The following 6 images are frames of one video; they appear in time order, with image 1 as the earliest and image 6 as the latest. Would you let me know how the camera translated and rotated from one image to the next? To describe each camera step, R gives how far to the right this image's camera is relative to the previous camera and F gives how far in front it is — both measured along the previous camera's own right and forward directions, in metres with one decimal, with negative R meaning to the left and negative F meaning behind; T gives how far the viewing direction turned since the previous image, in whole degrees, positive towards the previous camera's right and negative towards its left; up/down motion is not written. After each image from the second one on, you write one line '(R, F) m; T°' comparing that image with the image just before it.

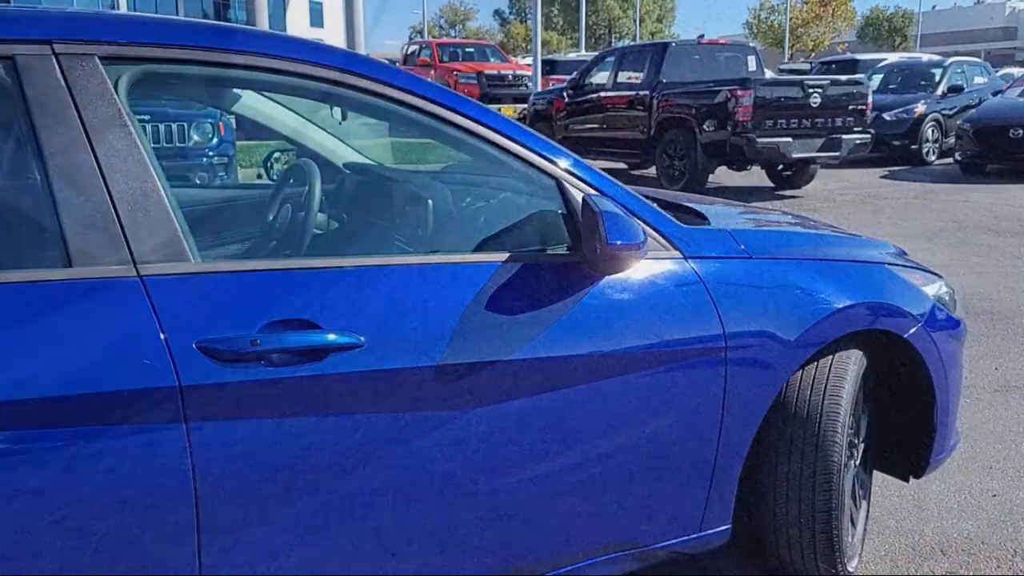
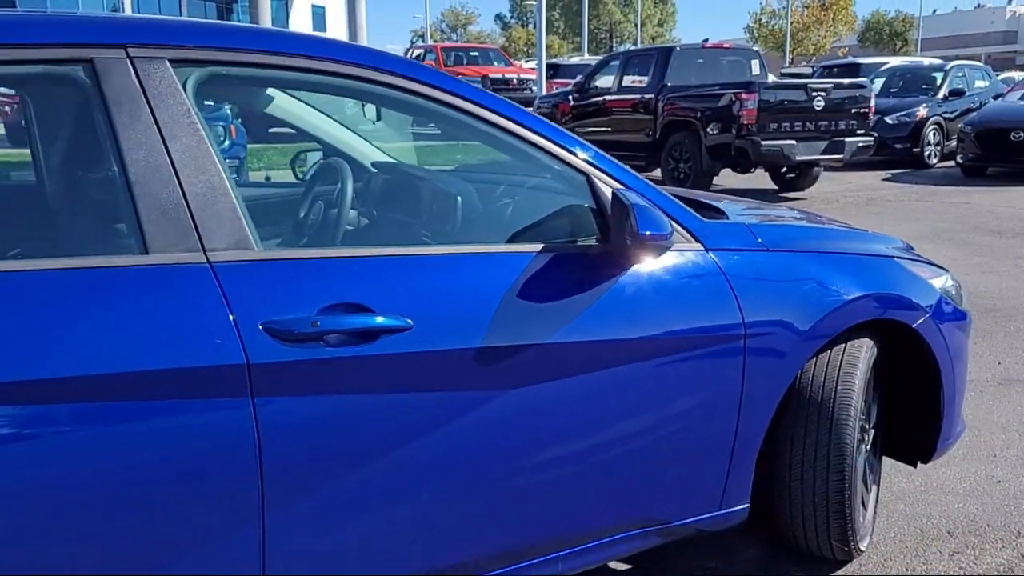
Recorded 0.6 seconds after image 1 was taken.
(-0.1, -0.1) m; 0°
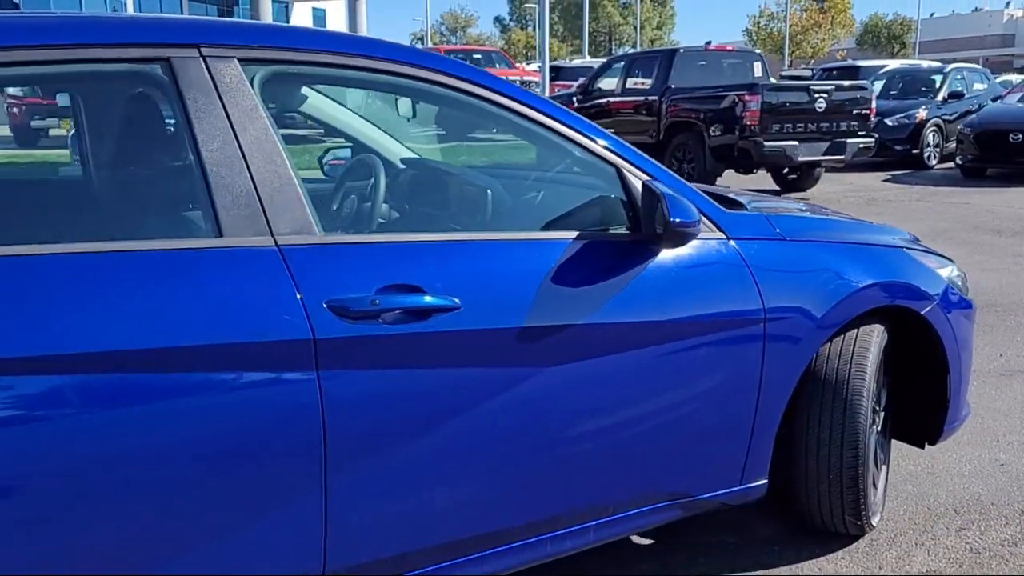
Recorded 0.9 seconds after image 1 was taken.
(-0.1, -0.1) m; 0°
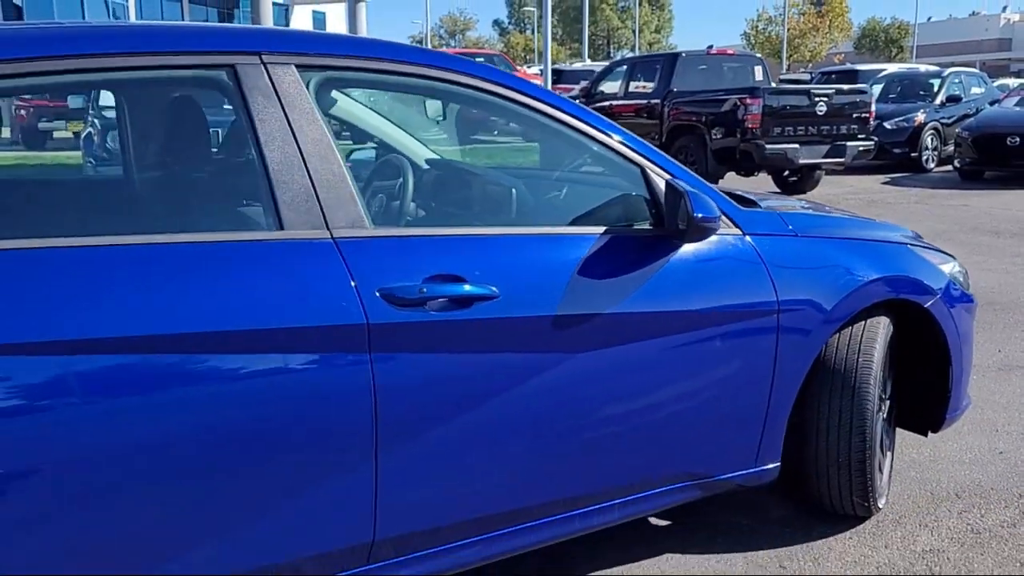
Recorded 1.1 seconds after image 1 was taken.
(-0.1, -0.2) m; 0°
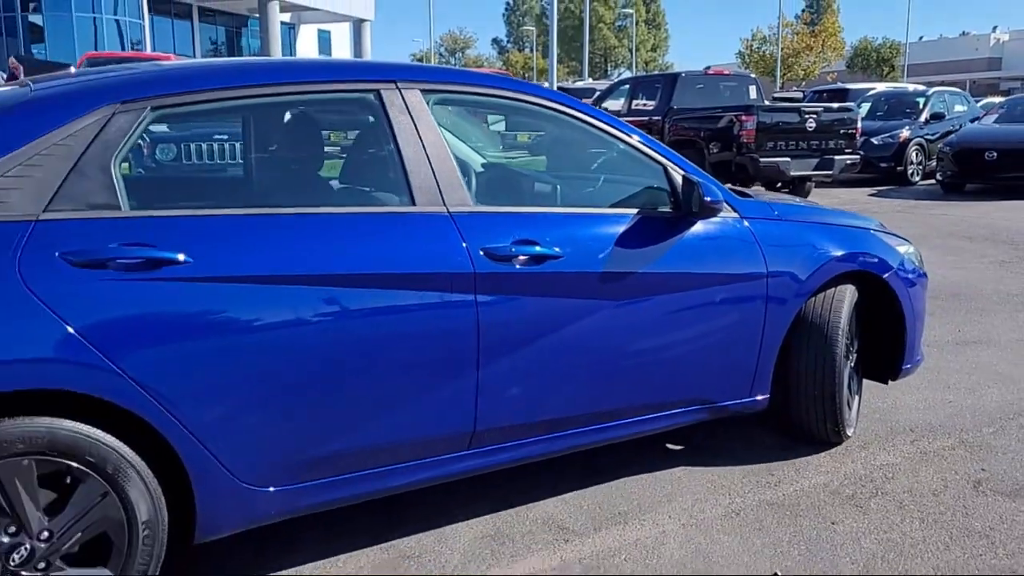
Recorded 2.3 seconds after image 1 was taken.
(-0.2, -0.8) m; 0°
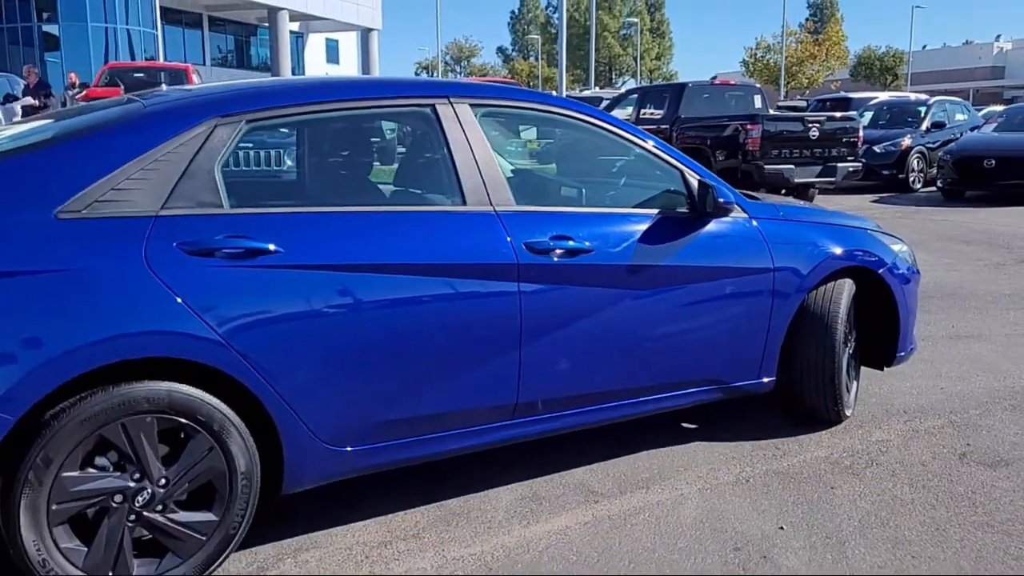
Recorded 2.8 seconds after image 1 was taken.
(-0.1, -0.4) m; 0°
